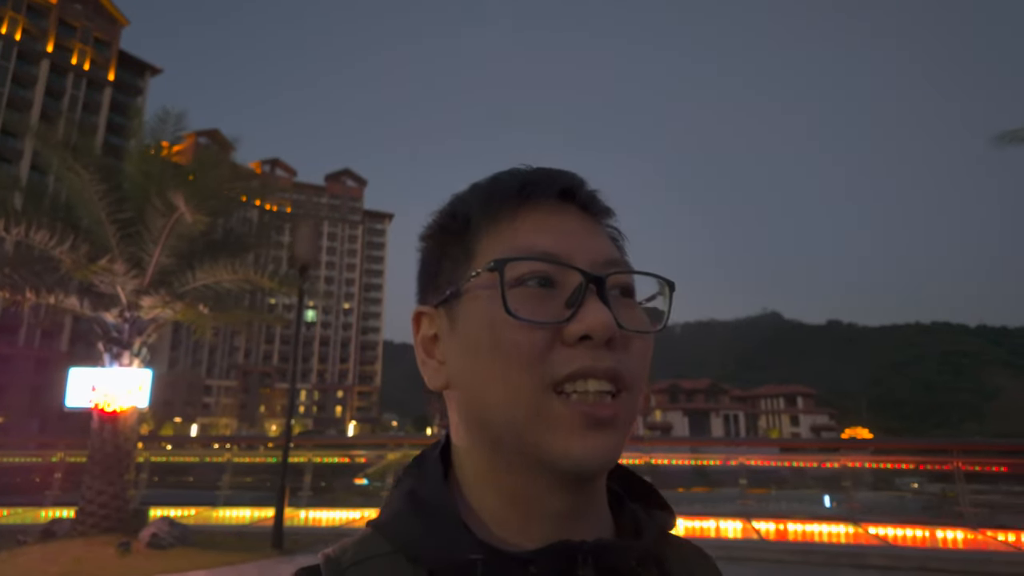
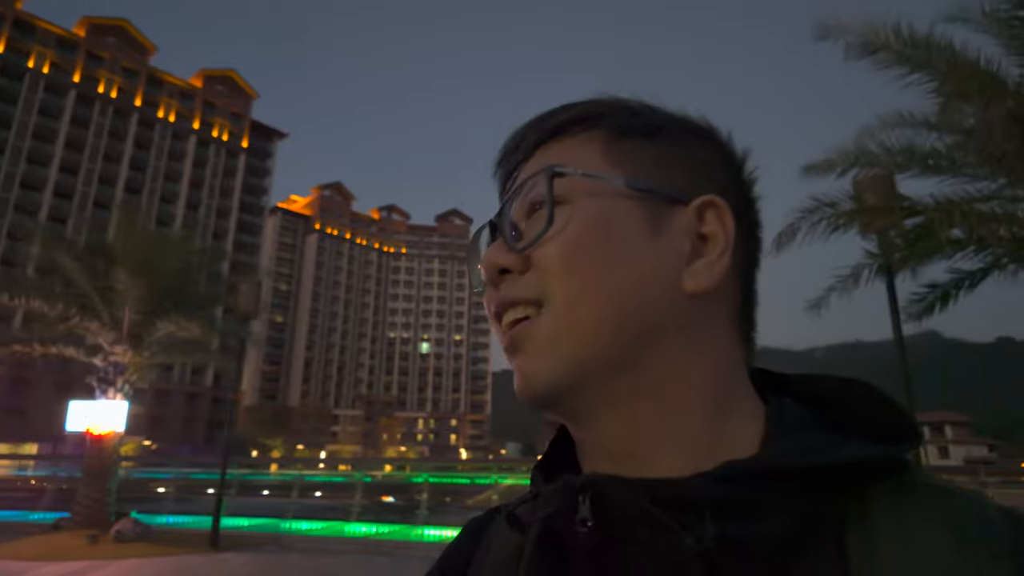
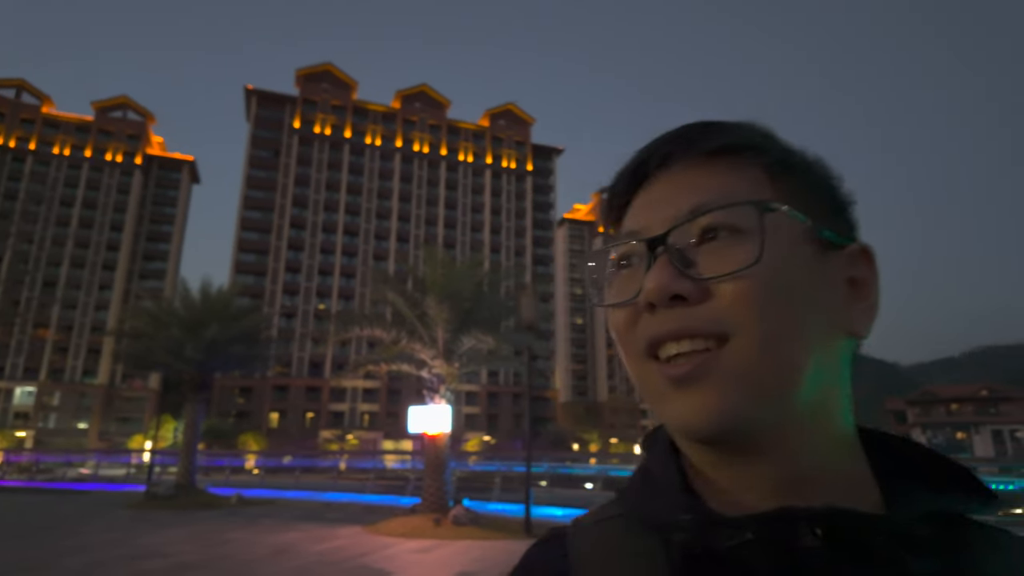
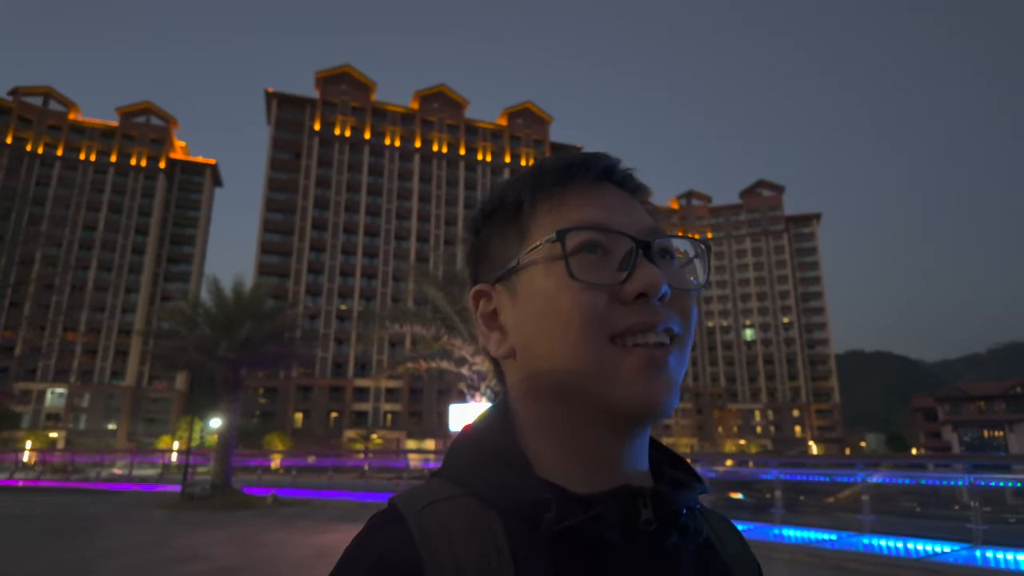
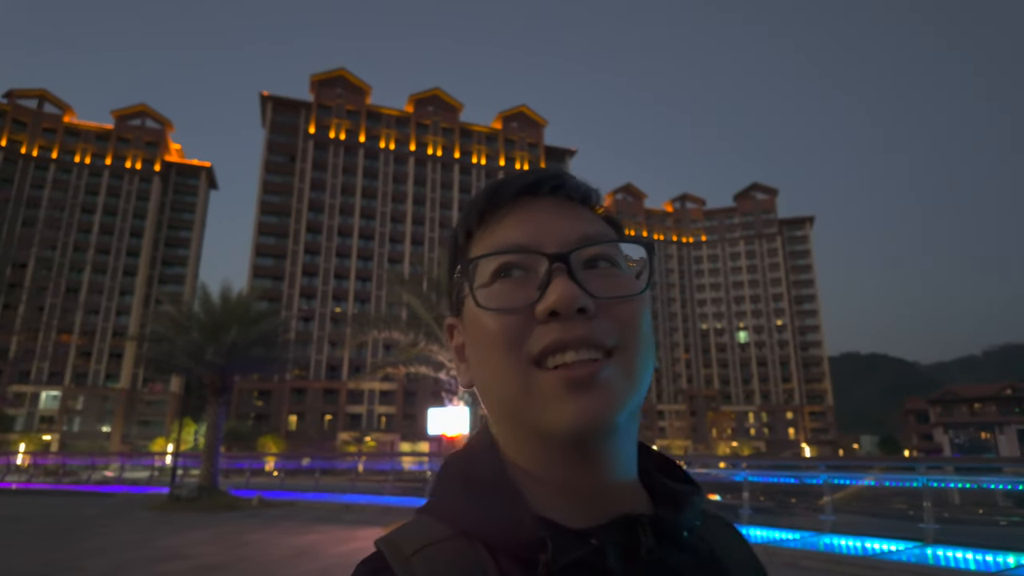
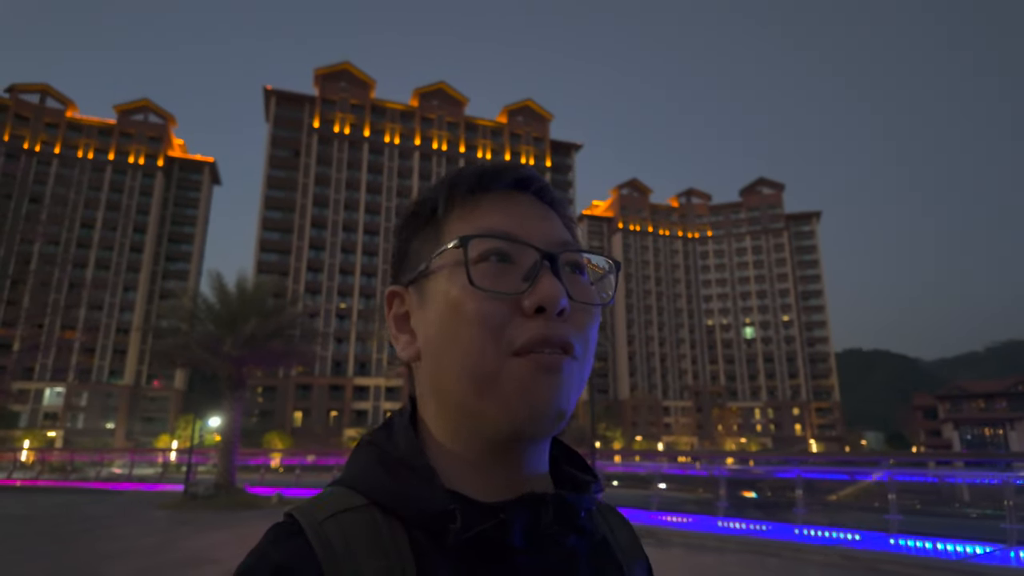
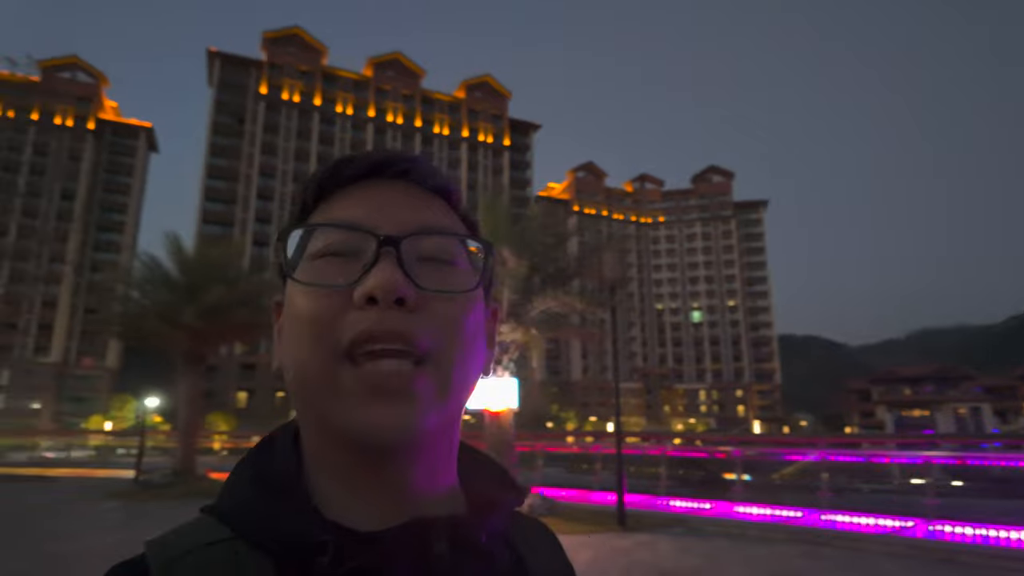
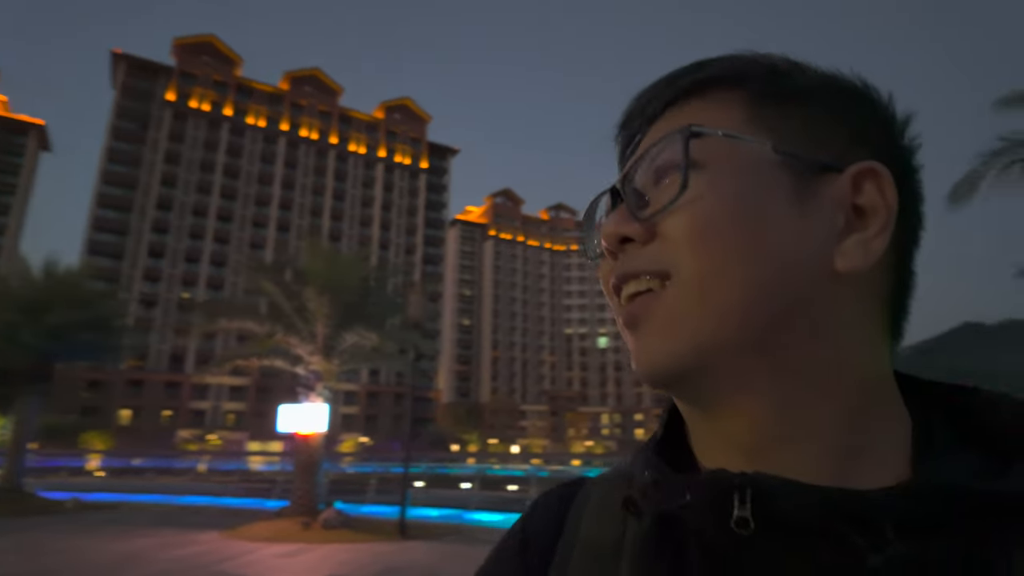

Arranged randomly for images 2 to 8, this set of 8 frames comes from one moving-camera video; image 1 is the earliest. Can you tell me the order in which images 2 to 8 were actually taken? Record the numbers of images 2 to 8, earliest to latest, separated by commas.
7, 6, 4, 5, 3, 8, 2
